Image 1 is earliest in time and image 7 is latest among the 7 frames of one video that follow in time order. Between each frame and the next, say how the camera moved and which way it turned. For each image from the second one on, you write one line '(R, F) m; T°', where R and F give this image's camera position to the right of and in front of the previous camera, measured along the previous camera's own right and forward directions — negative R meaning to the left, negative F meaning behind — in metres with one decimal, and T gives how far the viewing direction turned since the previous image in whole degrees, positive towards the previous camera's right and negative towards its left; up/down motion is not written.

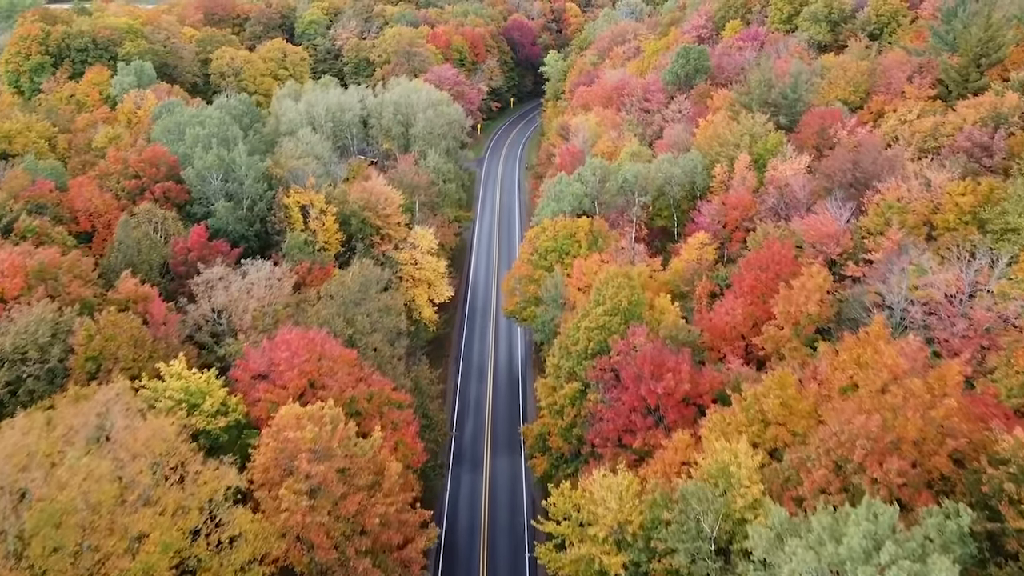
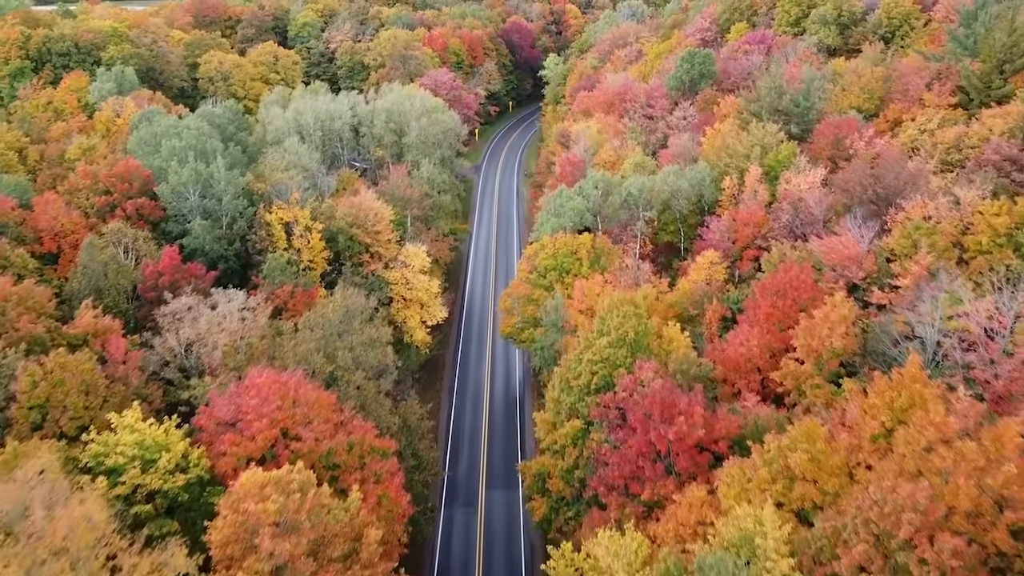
(+0.1, +3.3) m; 0°
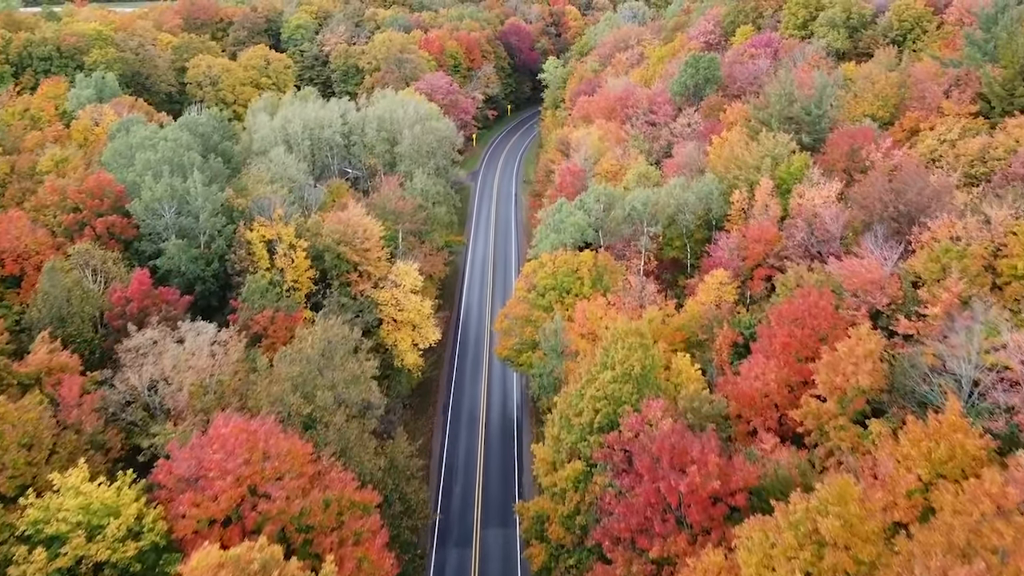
(+0.1, +3.0) m; 0°
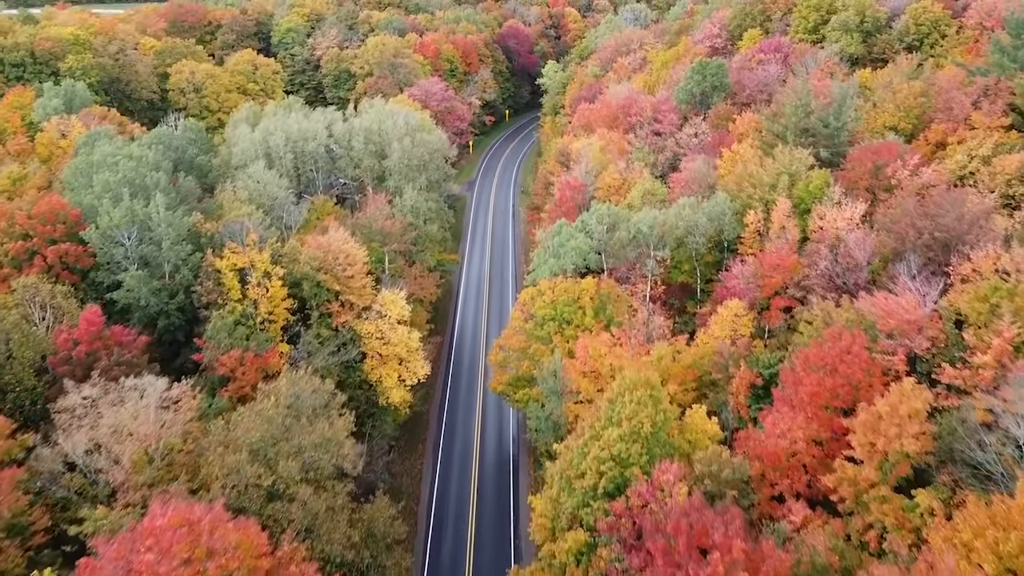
(+0.2, +4.1) m; 0°
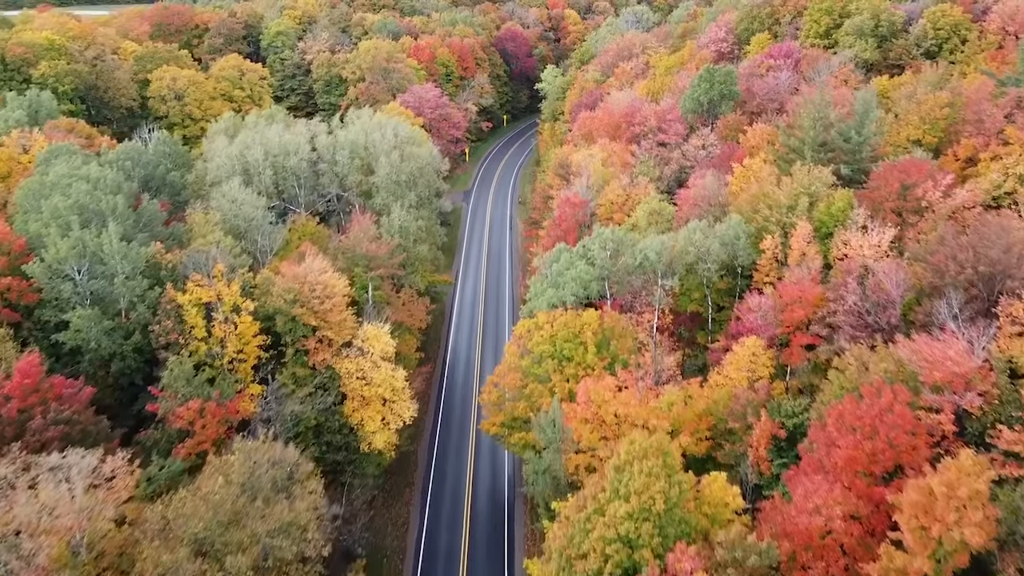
(+0.2, +4.1) m; 0°
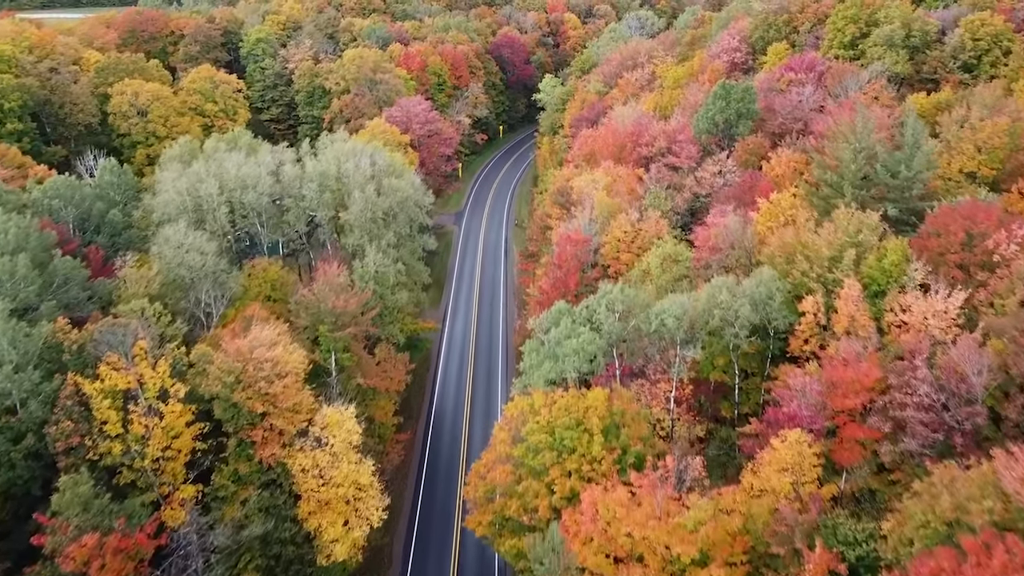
(+0.3, +7.3) m; 0°
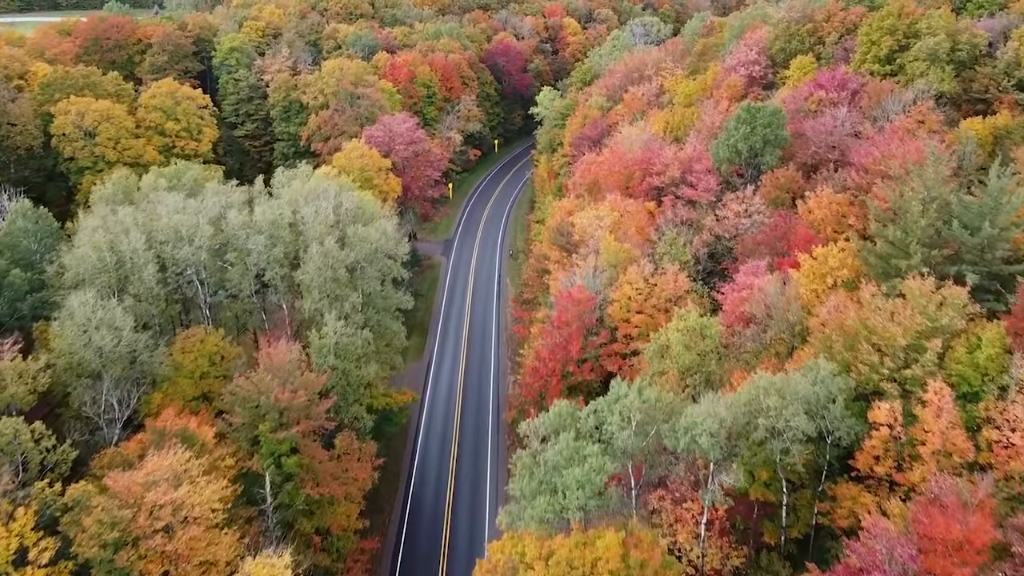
(+0.4, +8.5) m; 0°
